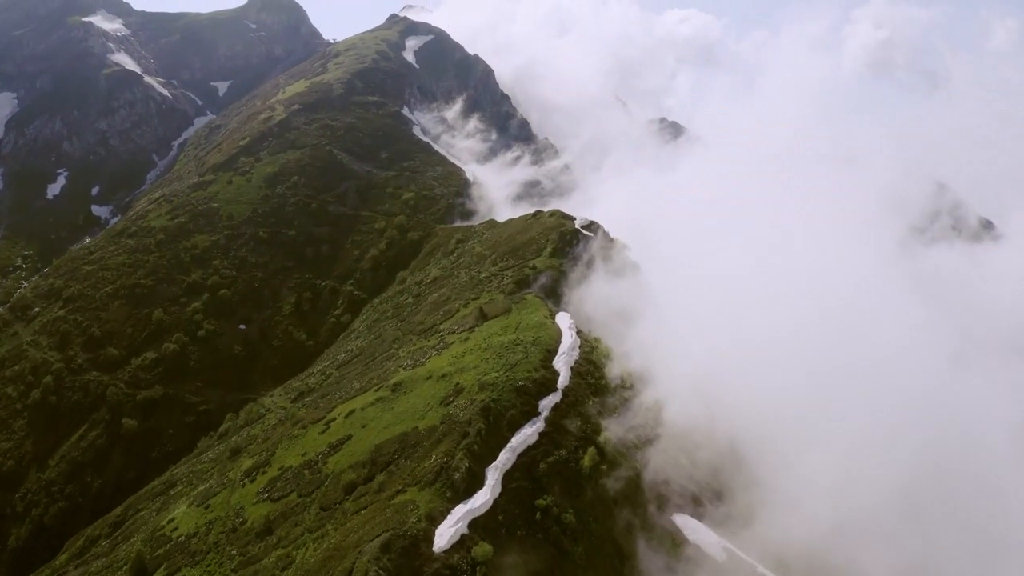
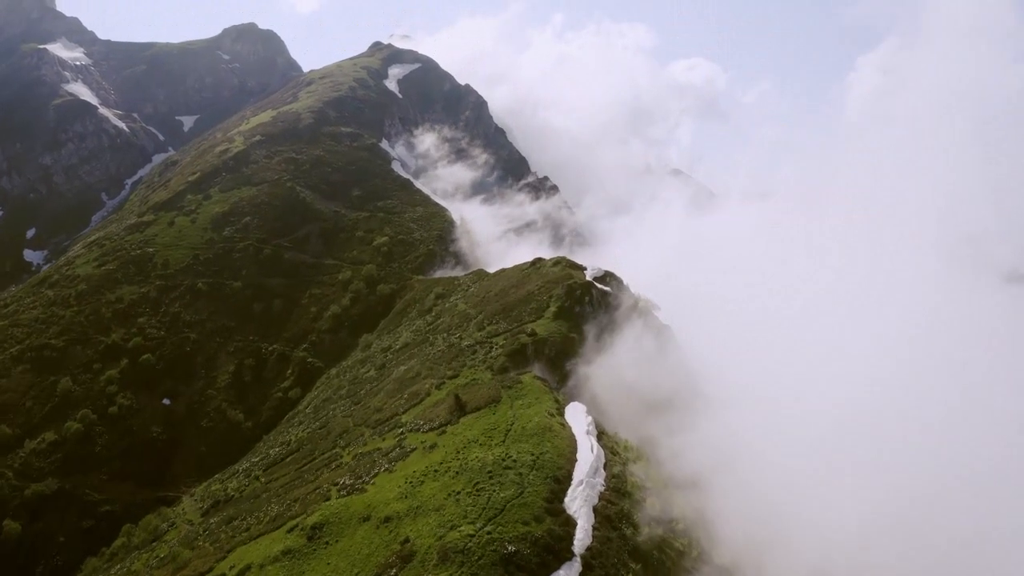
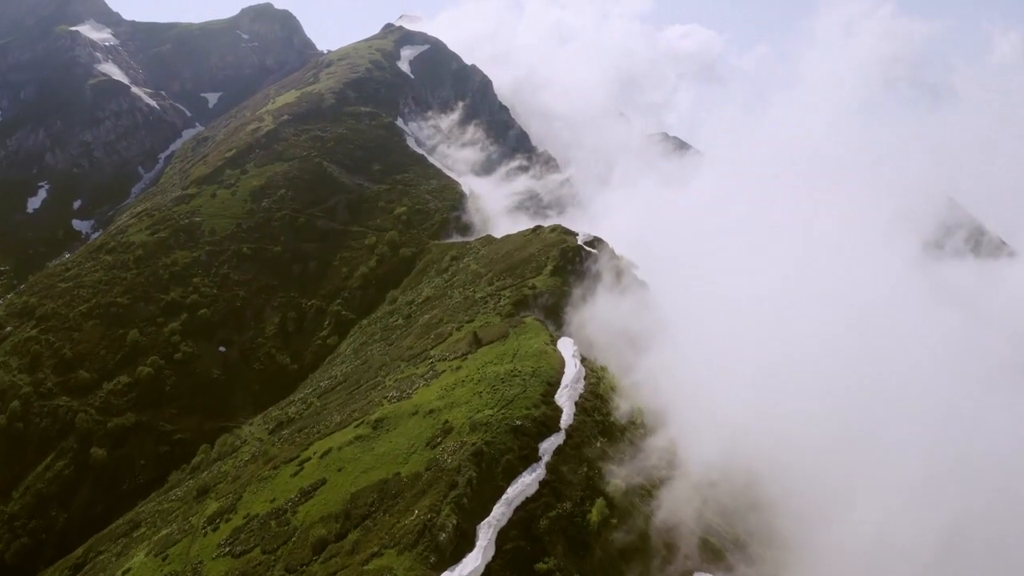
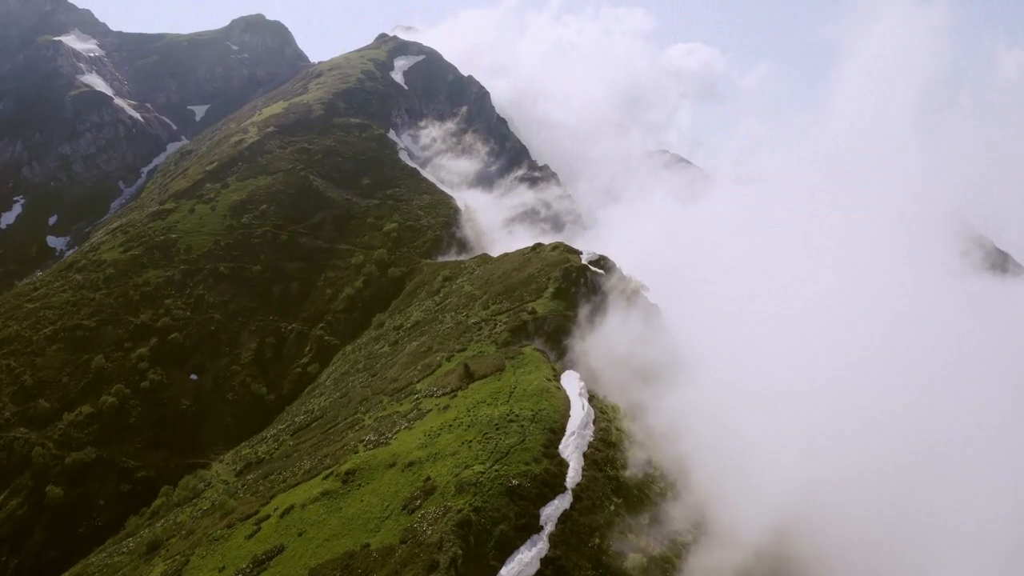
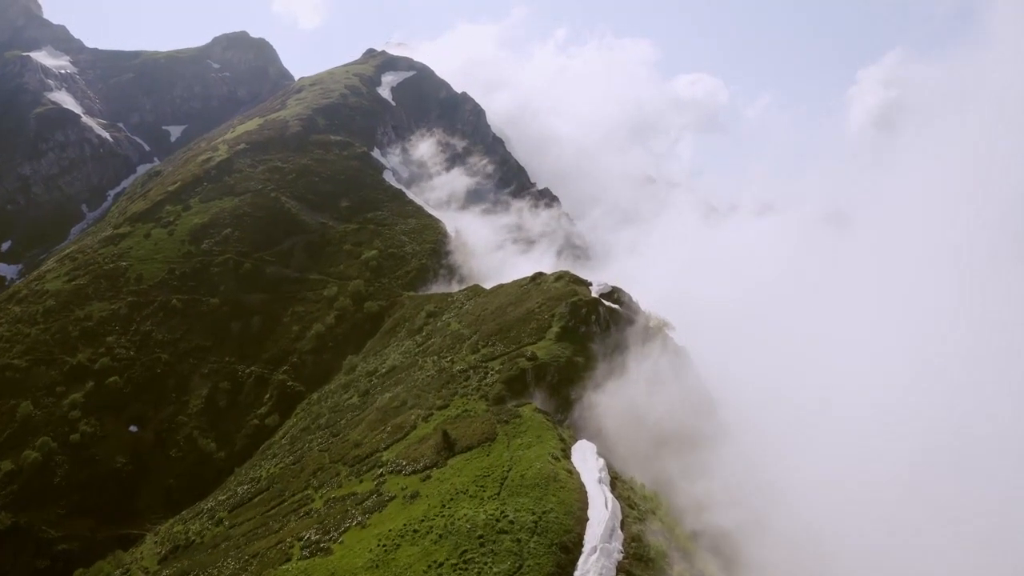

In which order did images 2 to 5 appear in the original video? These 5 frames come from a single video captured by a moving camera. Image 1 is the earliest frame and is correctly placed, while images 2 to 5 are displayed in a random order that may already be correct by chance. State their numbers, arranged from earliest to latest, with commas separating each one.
3, 4, 2, 5
